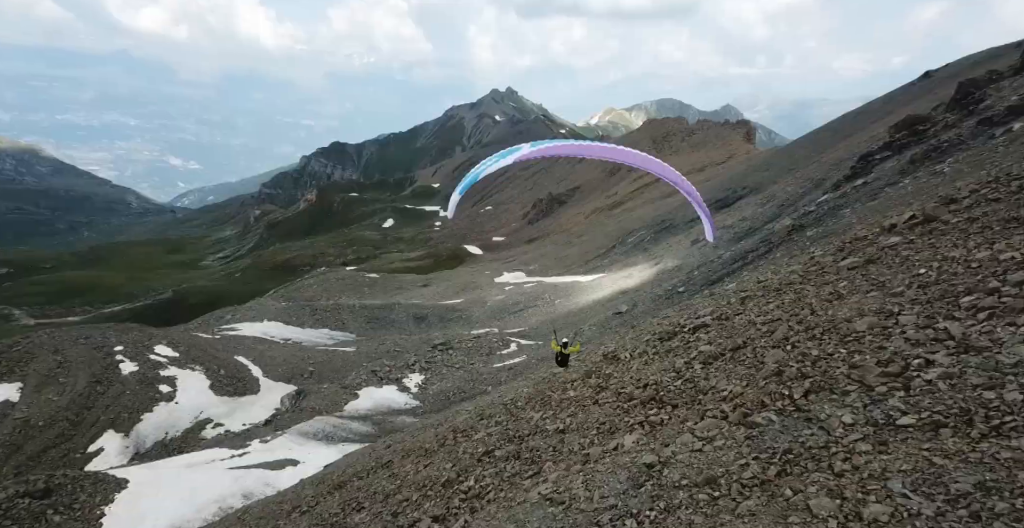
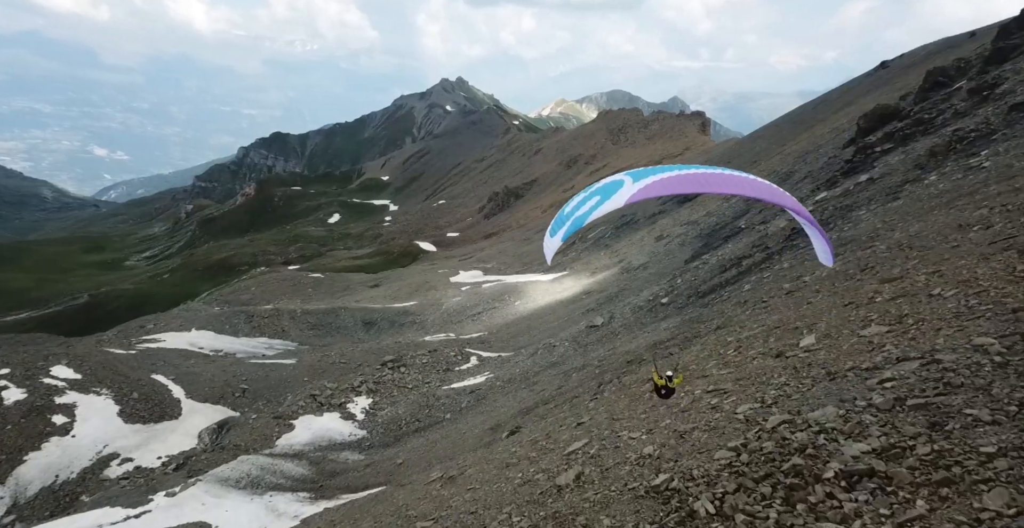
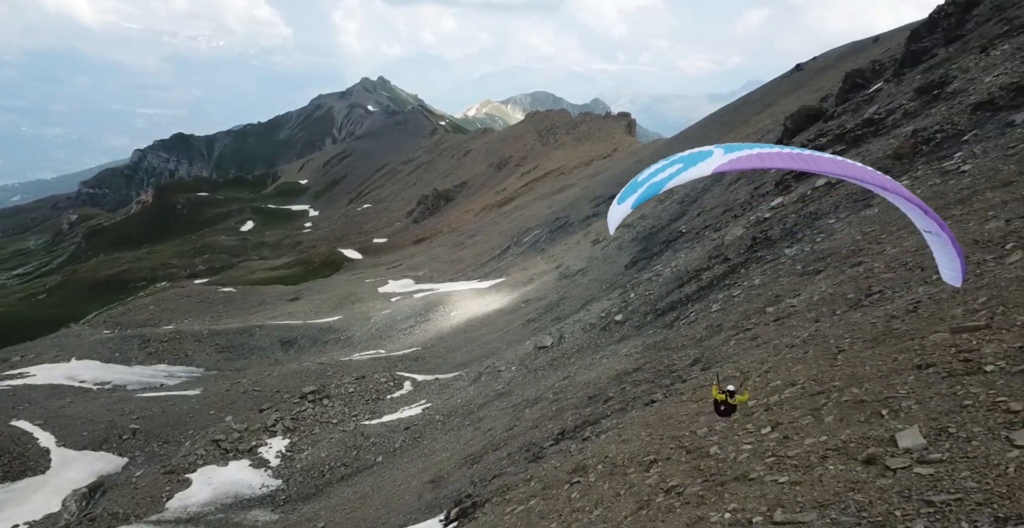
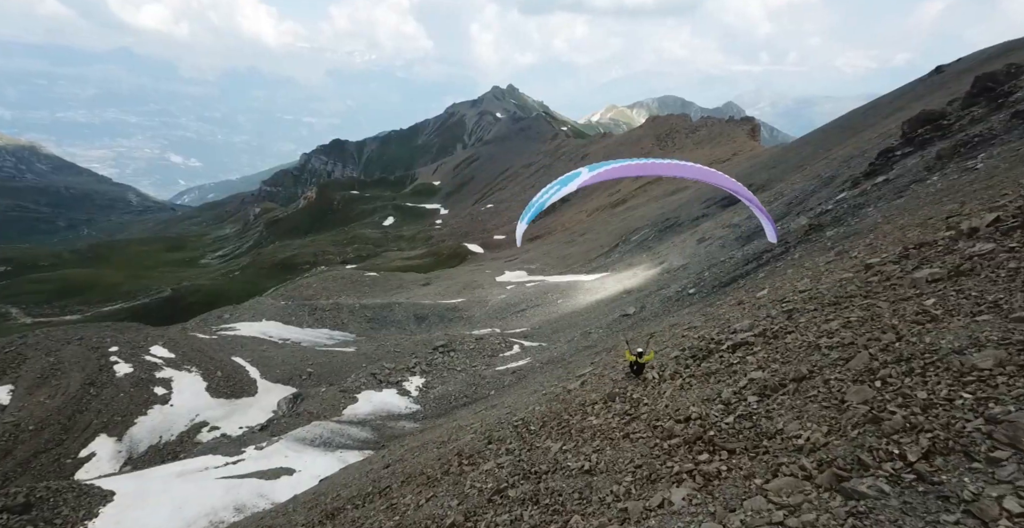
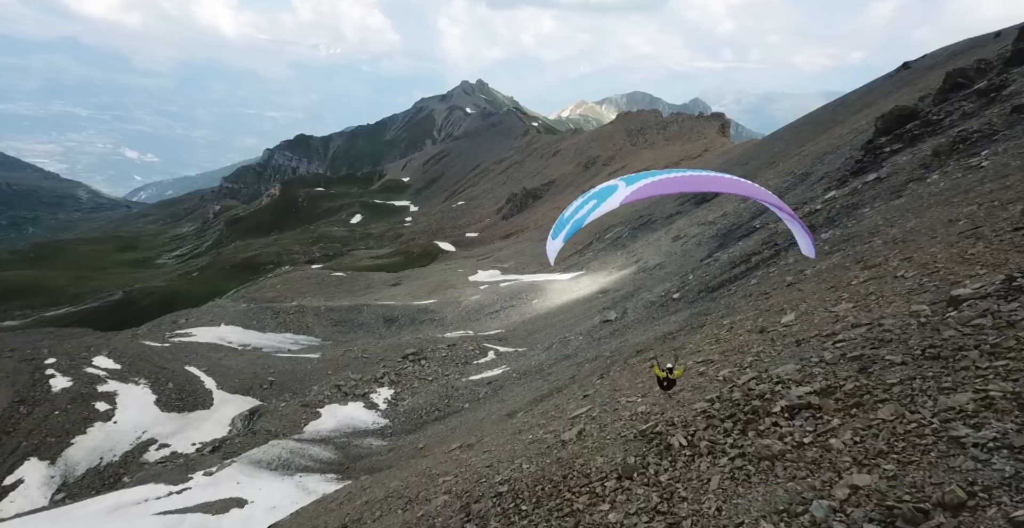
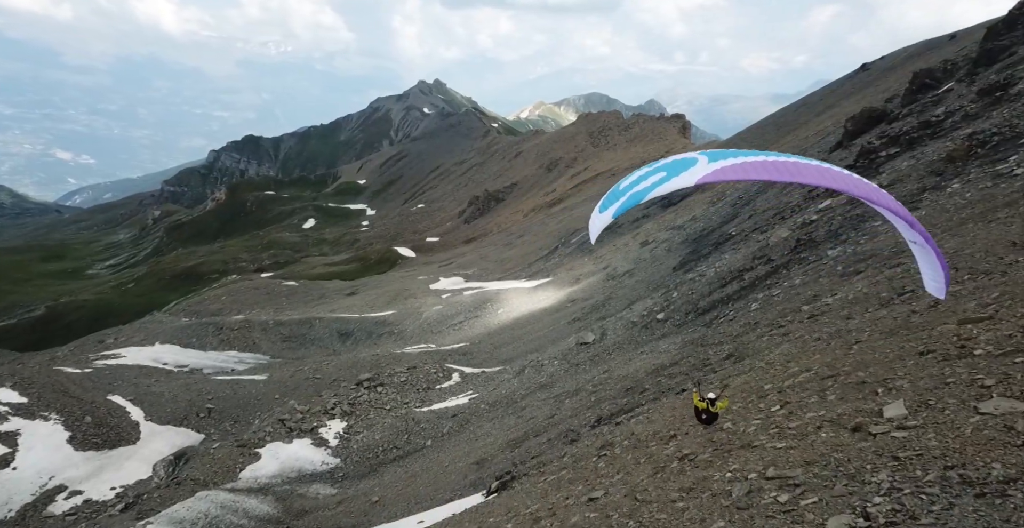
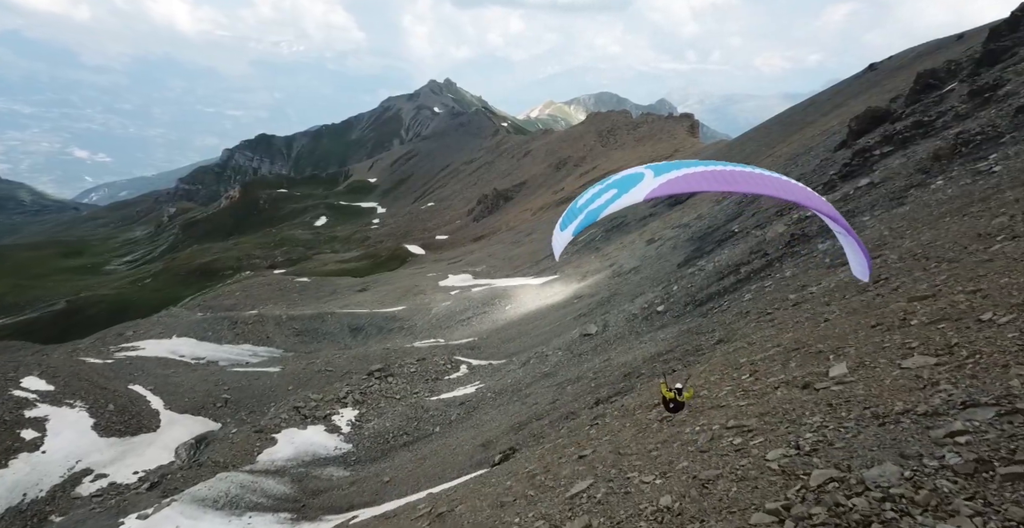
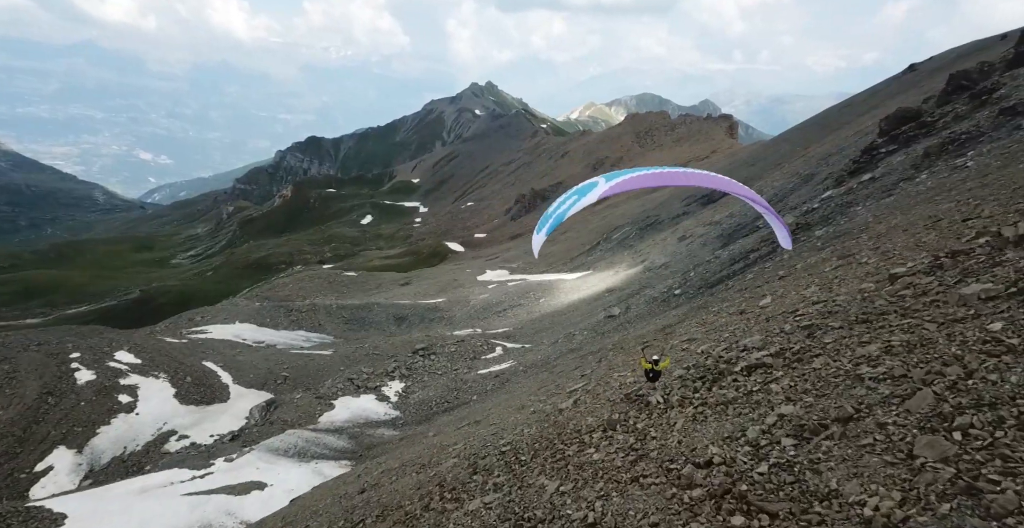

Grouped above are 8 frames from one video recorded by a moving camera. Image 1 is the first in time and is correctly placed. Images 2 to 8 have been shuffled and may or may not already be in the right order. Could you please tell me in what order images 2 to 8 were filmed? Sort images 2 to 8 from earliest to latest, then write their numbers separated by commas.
4, 8, 5, 2, 7, 6, 3
